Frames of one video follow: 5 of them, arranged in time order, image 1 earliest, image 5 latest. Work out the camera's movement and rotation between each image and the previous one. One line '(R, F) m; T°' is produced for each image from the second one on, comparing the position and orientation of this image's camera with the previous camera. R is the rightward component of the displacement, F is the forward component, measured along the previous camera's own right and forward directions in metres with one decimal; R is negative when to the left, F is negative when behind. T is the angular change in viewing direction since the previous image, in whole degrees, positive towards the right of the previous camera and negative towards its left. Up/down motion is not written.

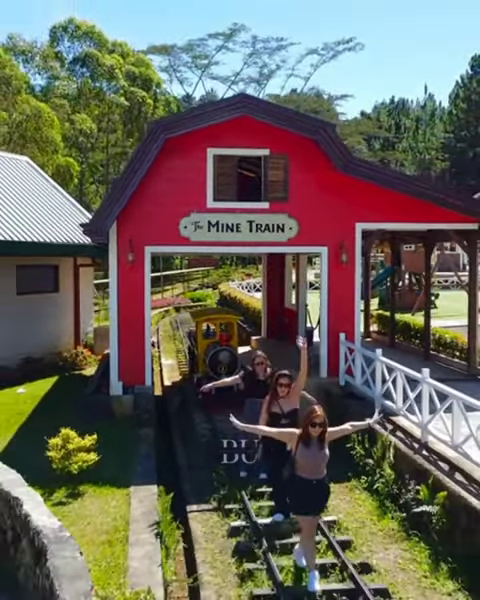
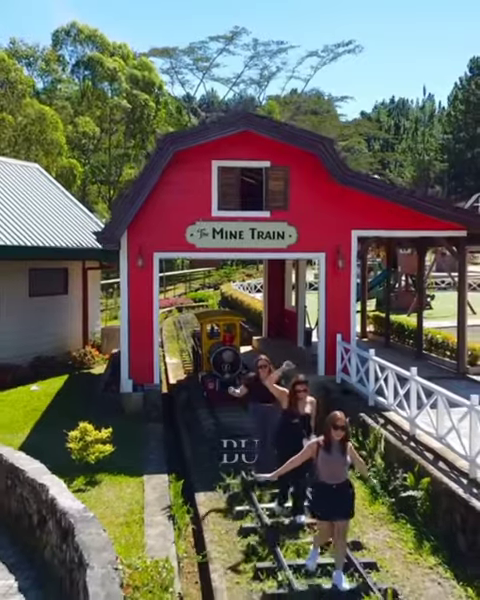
(0.0, -0.8) m; 0°
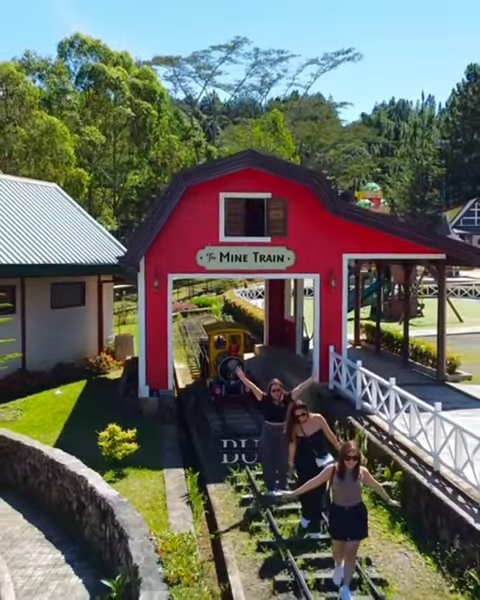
(-0.1, -1.8) m; 0°
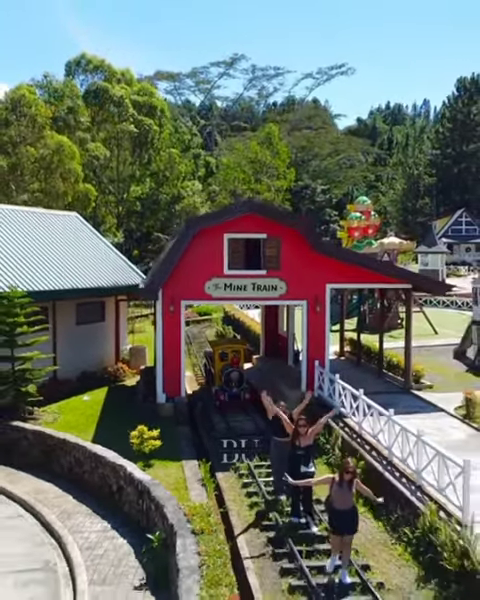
(-0.1, -3.3) m; 0°
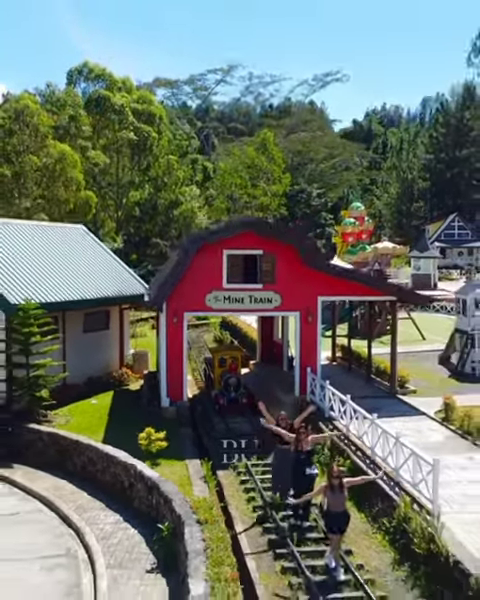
(0.0, -1.5) m; 0°
